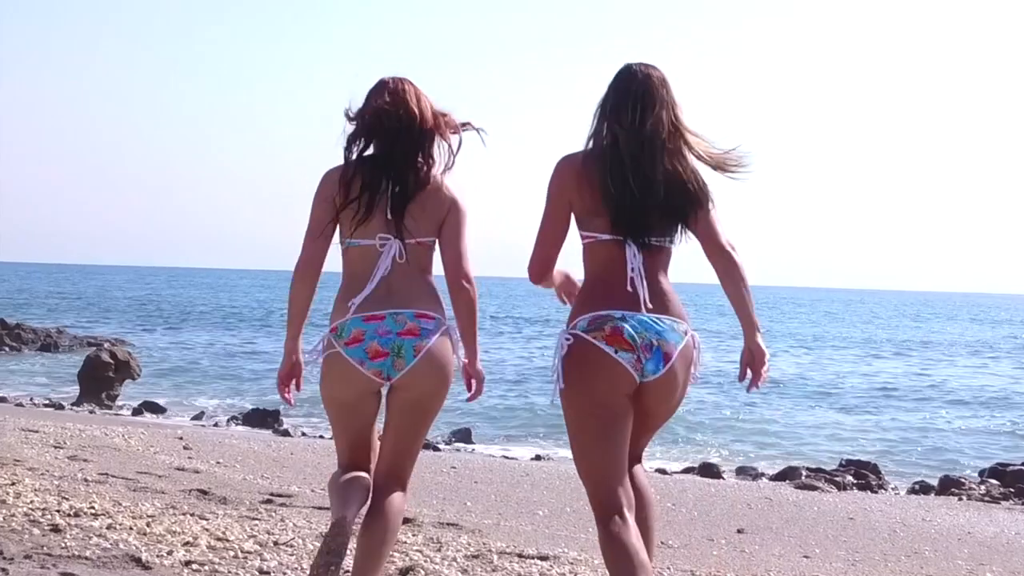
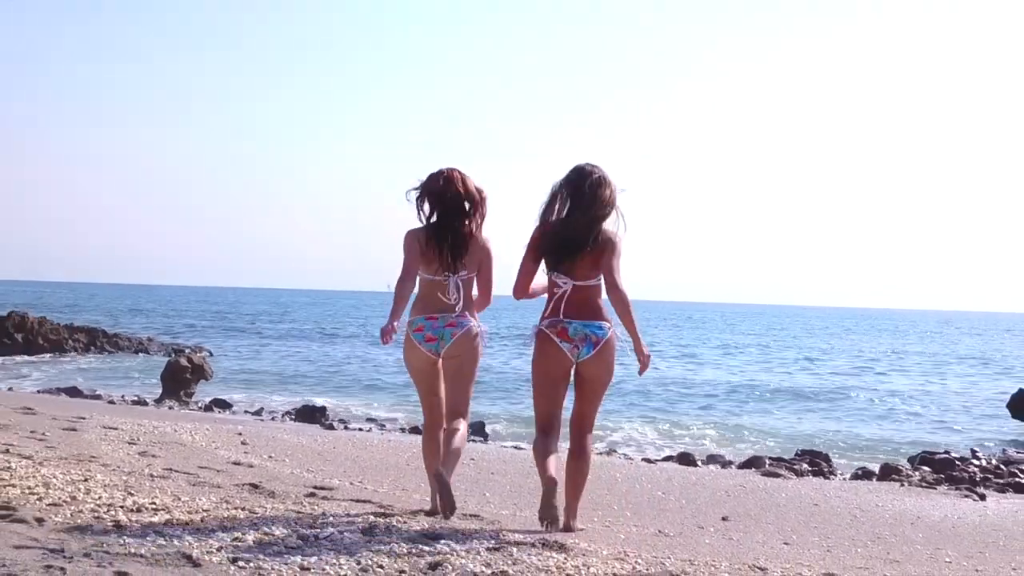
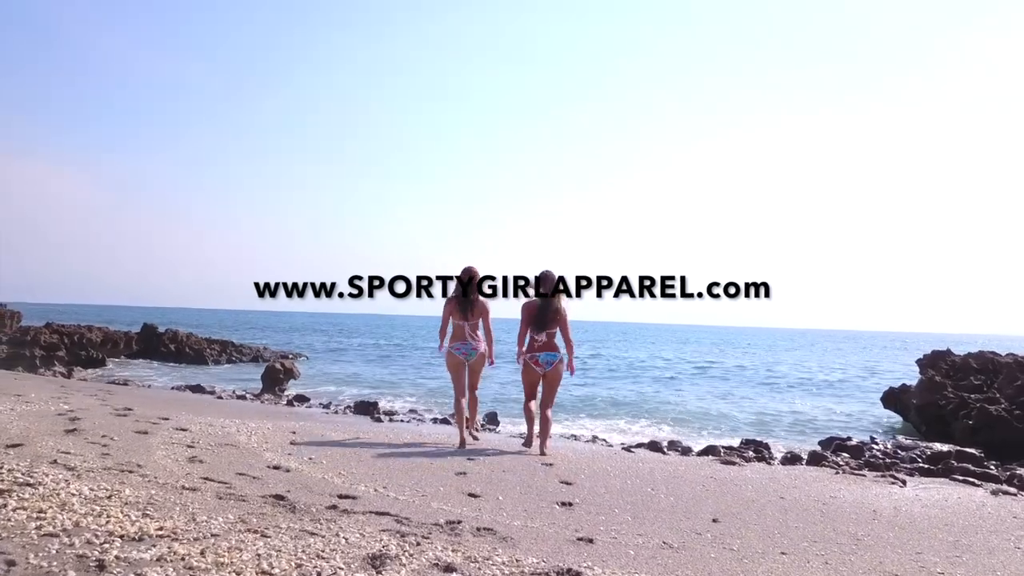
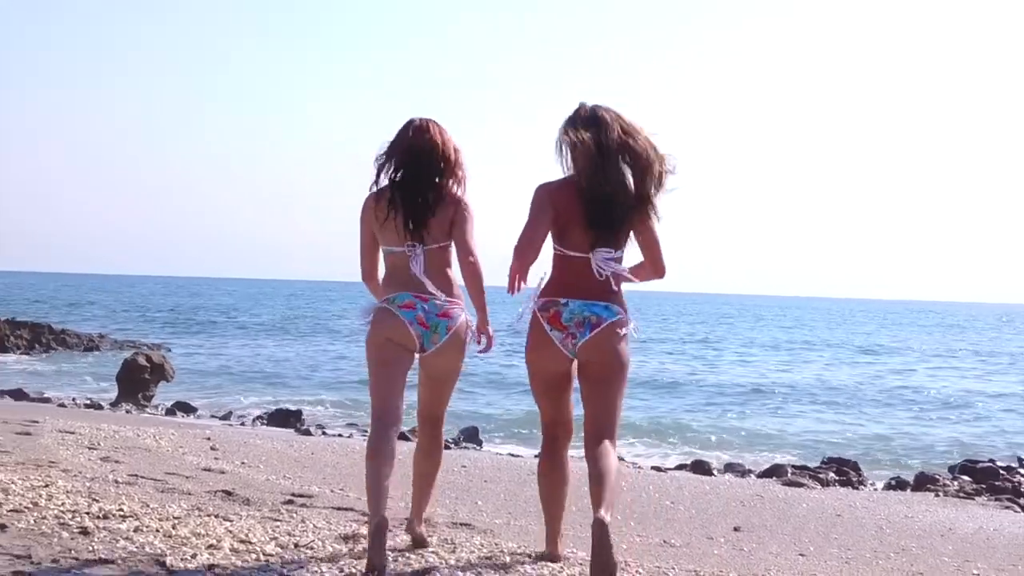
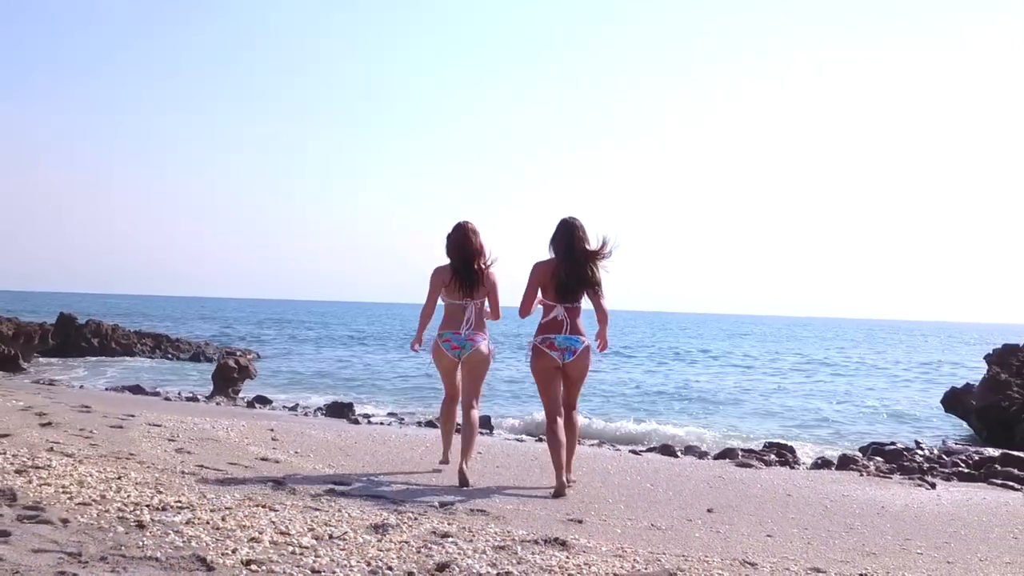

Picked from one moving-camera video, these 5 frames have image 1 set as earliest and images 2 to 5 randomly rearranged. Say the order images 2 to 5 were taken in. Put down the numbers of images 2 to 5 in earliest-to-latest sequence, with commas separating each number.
4, 2, 5, 3
